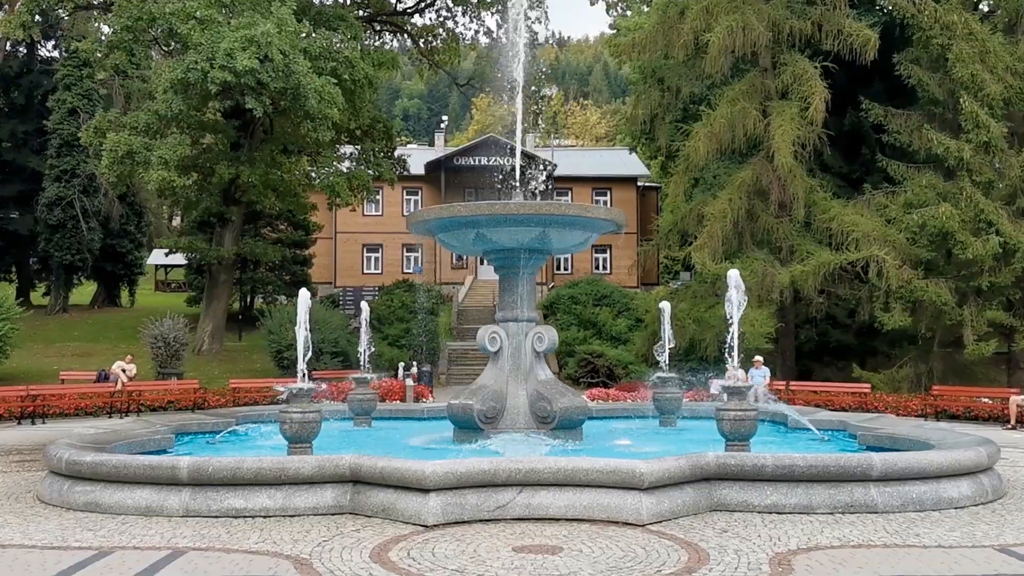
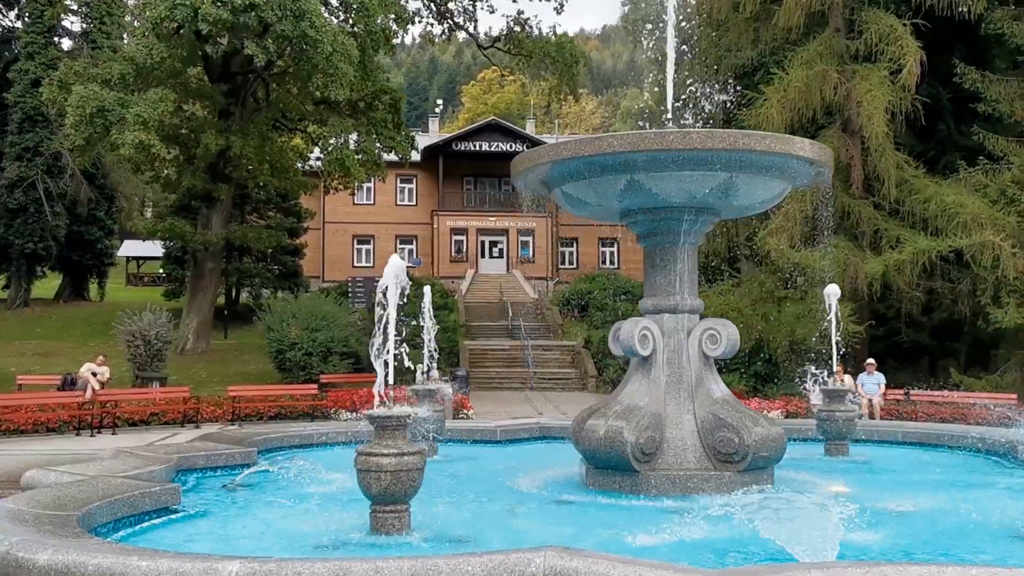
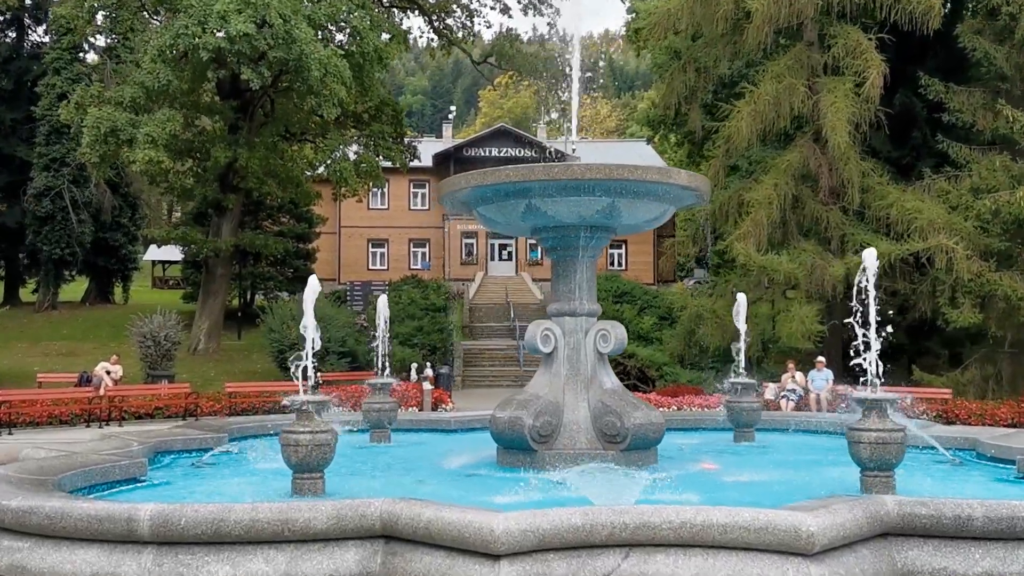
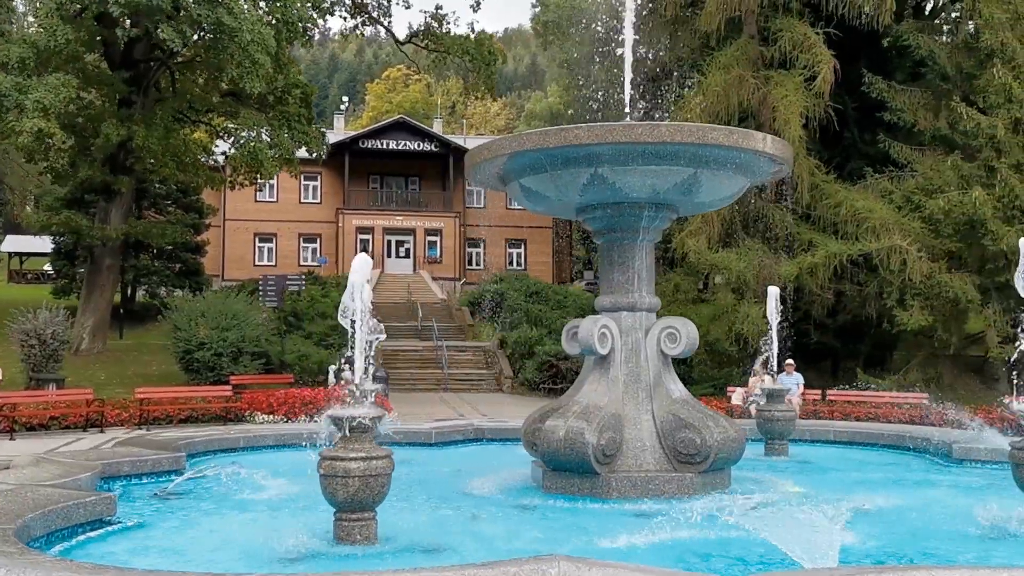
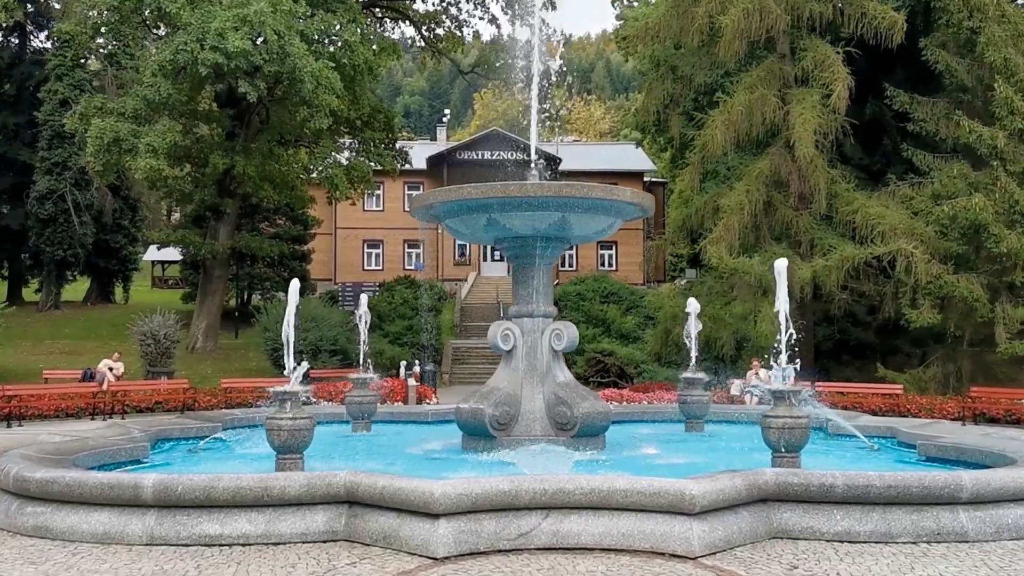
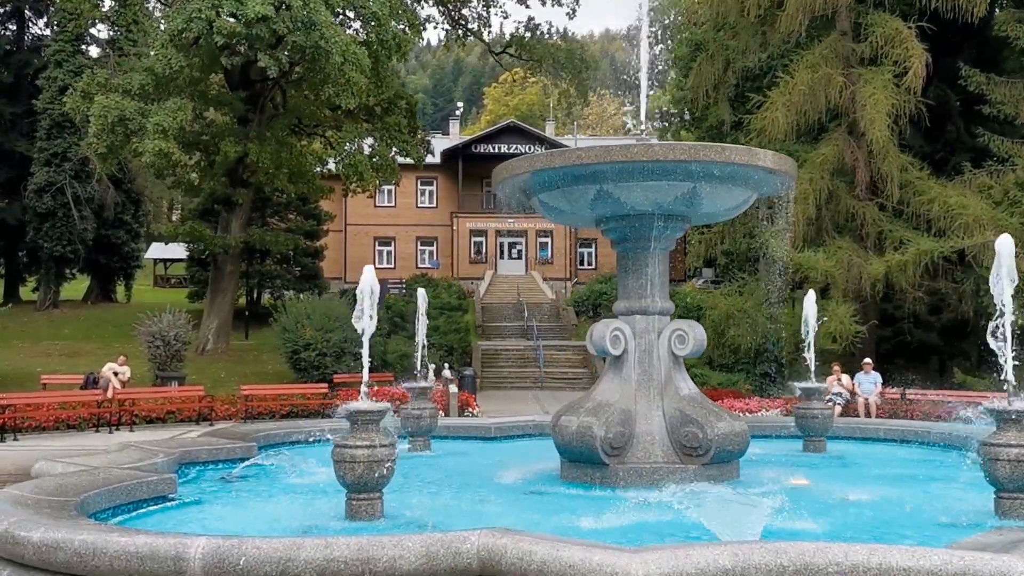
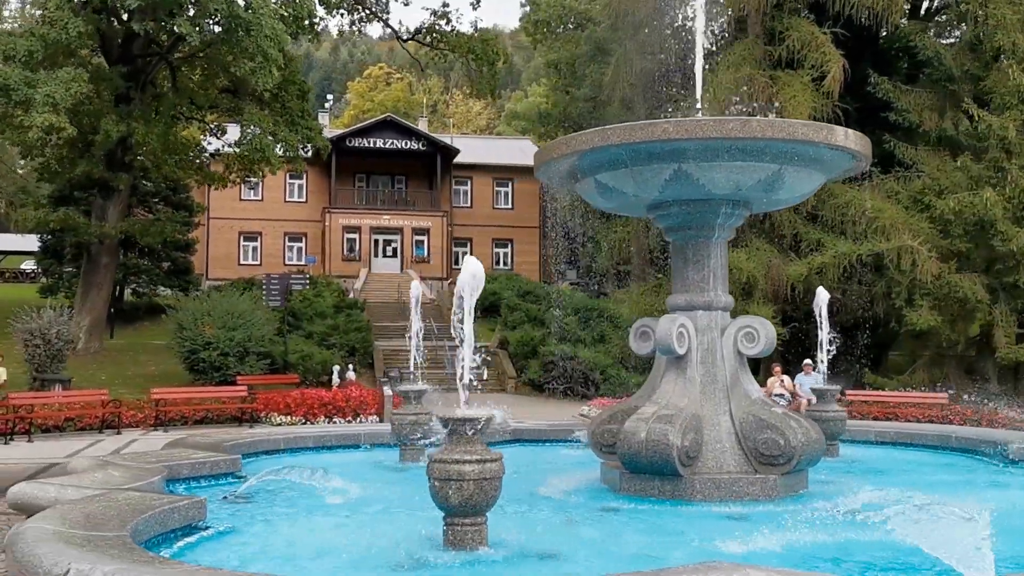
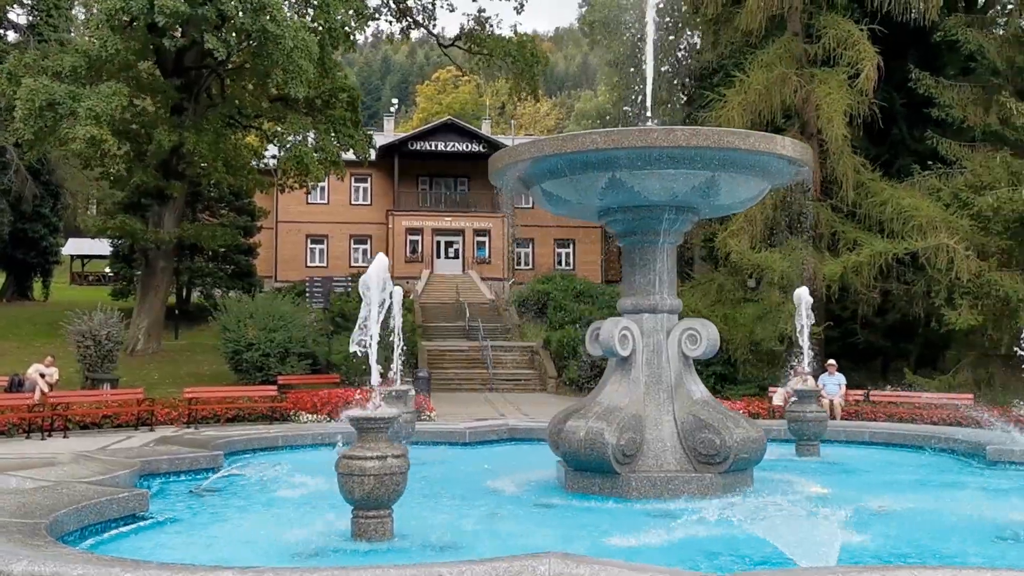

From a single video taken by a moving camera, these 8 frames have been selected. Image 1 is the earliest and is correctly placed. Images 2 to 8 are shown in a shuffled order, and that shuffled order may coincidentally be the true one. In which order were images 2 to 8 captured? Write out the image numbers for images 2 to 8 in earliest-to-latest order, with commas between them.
5, 3, 6, 2, 8, 4, 7
